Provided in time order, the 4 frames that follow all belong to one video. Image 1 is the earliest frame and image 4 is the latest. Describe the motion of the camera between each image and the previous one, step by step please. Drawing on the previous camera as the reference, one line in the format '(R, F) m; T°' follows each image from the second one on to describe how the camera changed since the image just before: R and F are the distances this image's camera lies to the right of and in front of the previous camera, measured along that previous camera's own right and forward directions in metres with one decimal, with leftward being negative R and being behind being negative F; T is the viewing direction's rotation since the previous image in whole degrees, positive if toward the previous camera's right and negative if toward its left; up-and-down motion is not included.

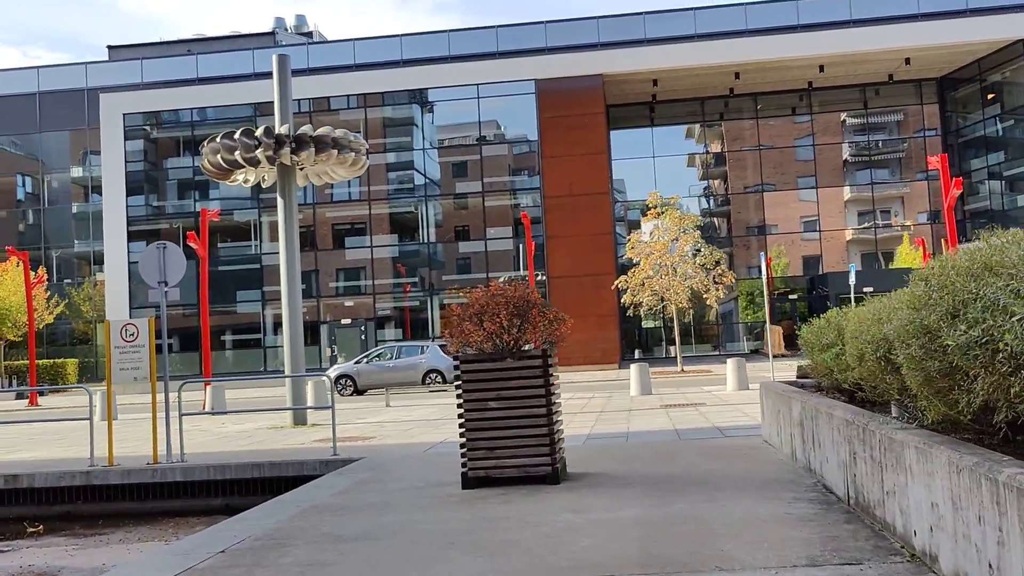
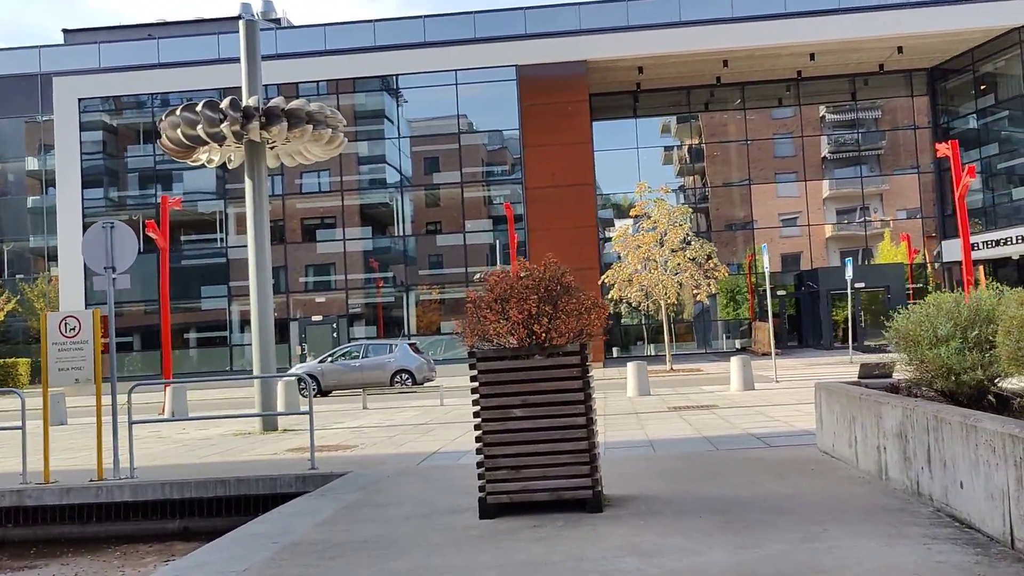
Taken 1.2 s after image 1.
(-0.4, +1.5) m; +2°
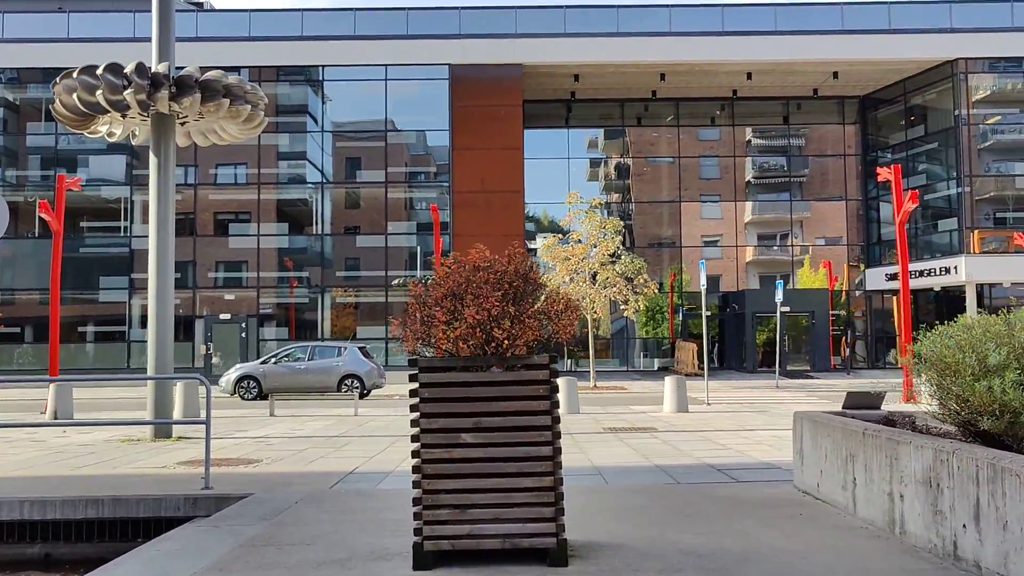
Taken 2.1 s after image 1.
(-0.2, +1.2) m; +5°
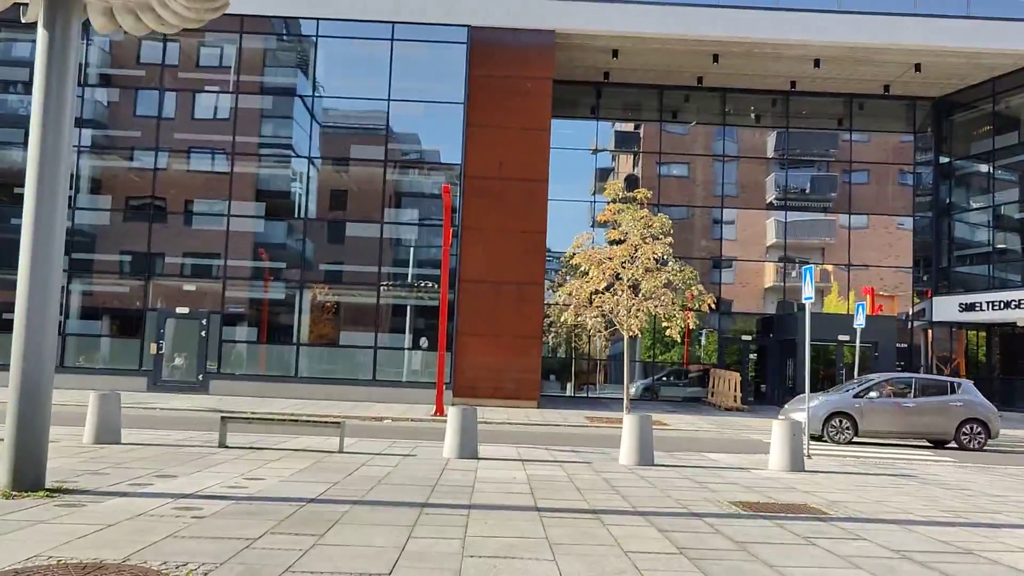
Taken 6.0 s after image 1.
(-1.0, +5.0) m; +1°
